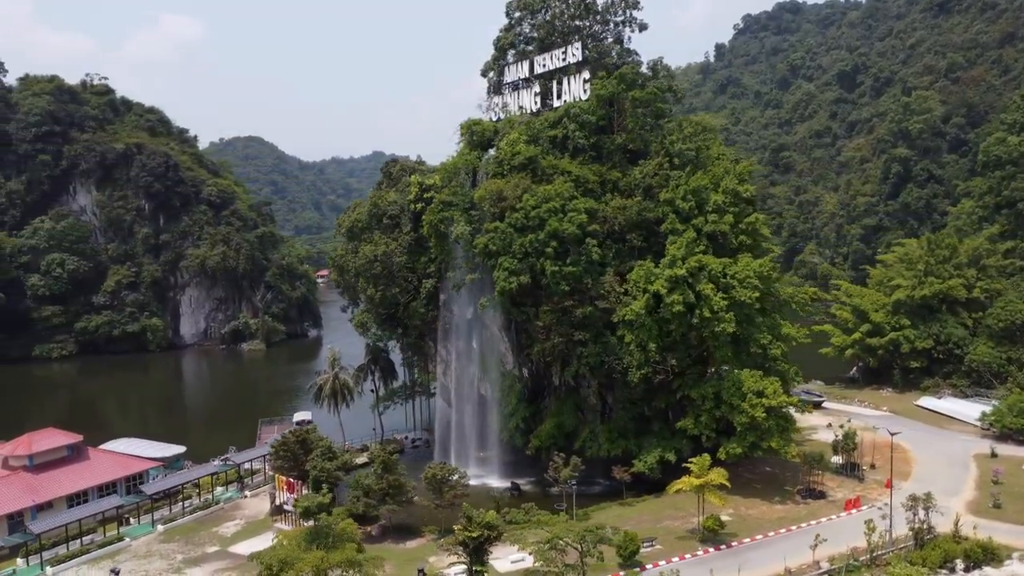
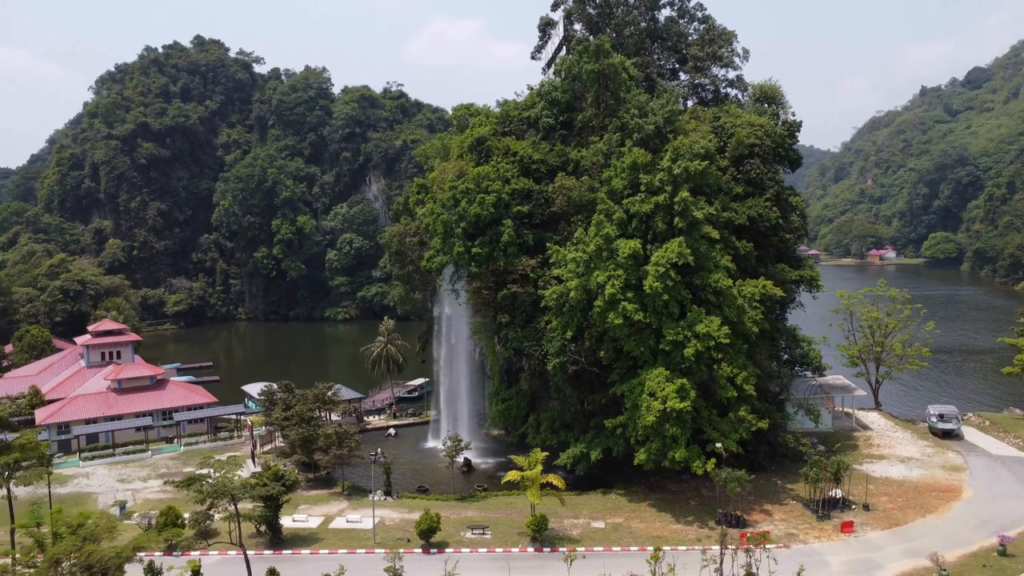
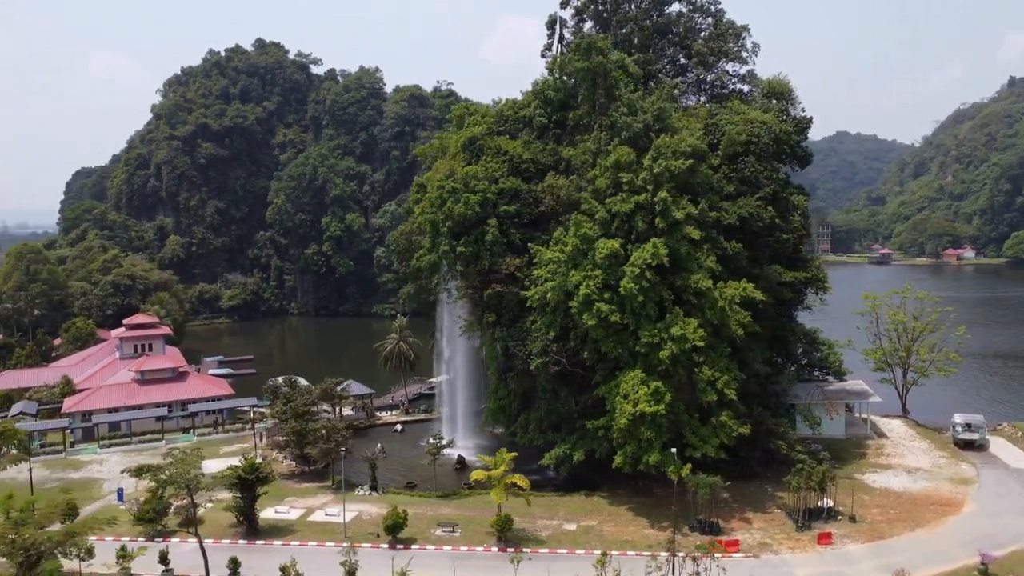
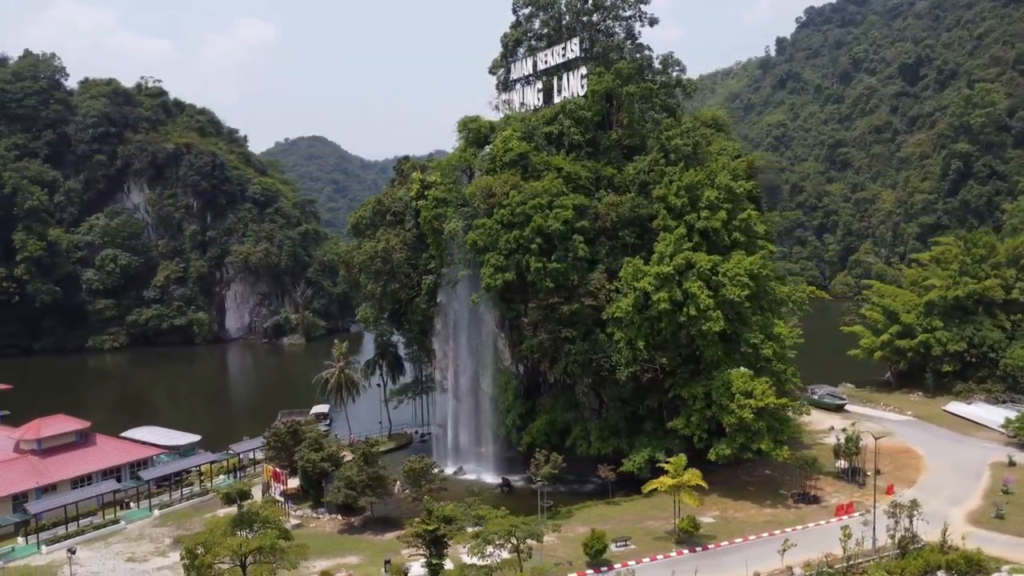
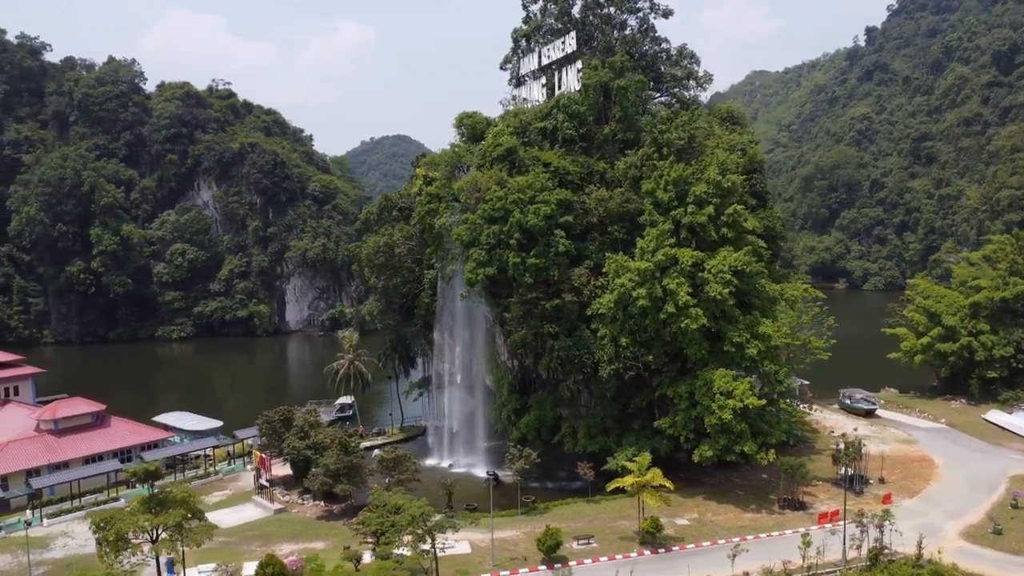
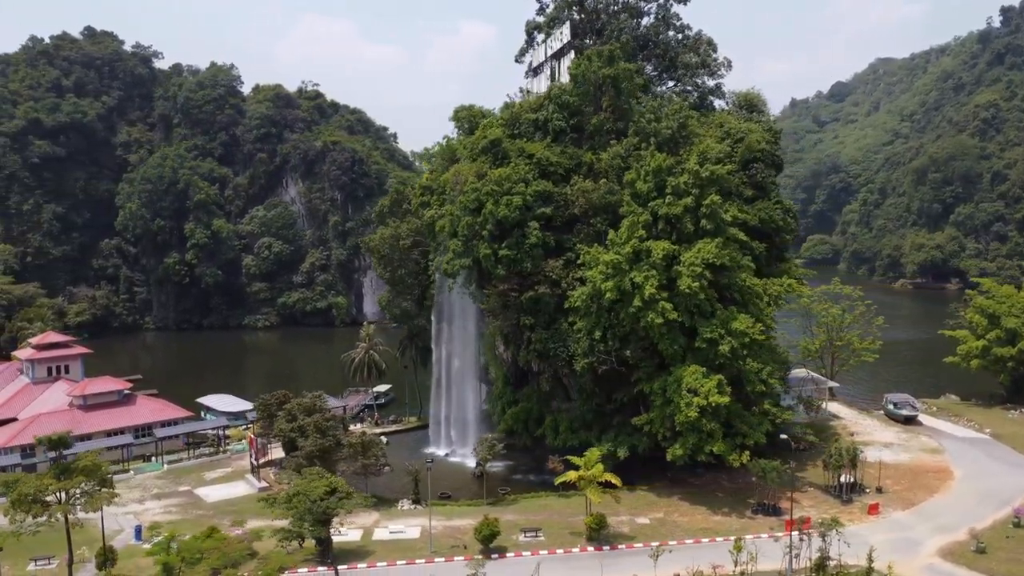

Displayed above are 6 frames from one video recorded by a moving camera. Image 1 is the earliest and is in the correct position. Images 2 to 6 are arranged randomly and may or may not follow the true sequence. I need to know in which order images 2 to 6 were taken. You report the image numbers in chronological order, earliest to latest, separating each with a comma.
4, 5, 6, 2, 3
